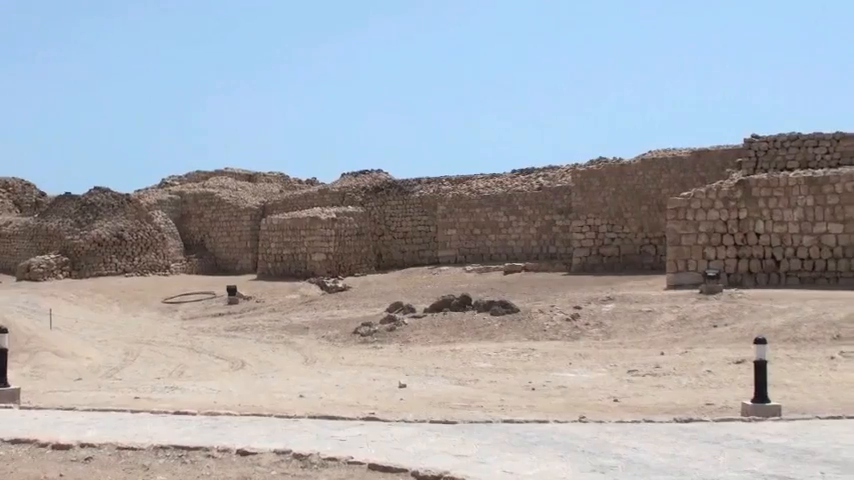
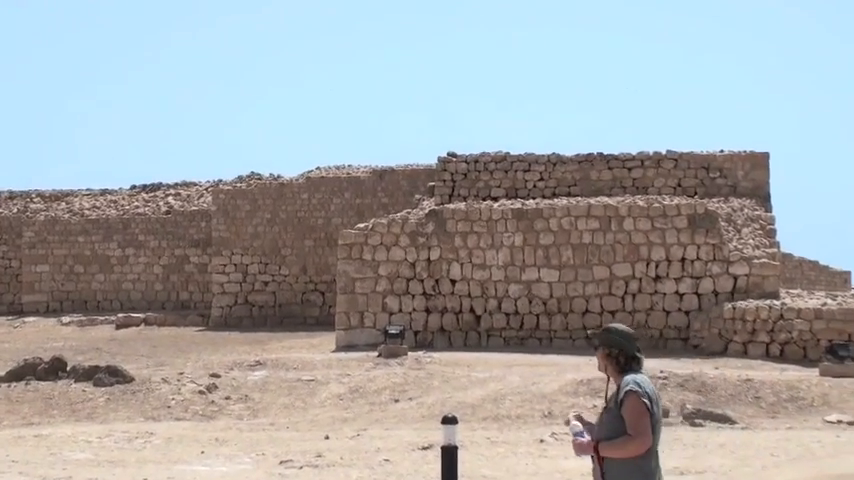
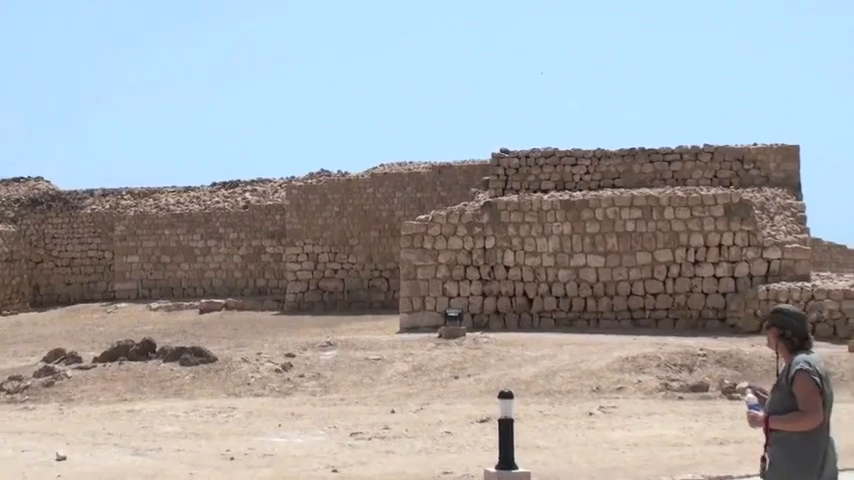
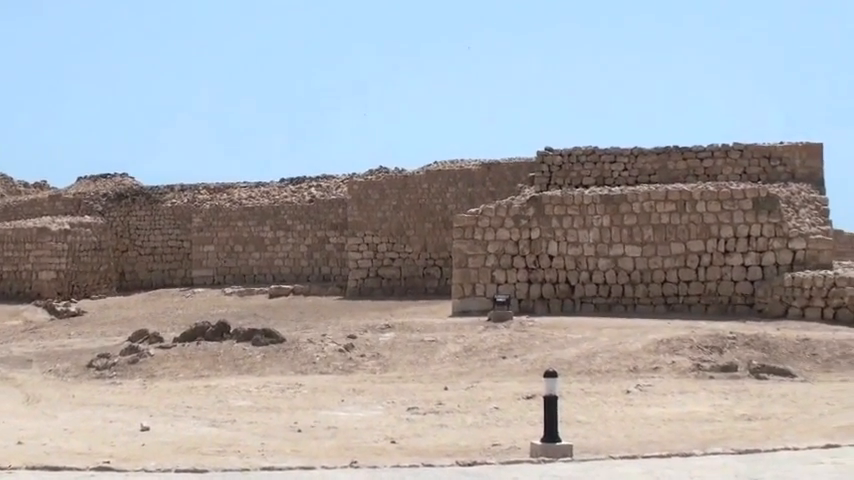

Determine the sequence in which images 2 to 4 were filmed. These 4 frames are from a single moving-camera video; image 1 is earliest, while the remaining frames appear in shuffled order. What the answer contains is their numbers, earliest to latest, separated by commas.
4, 3, 2
